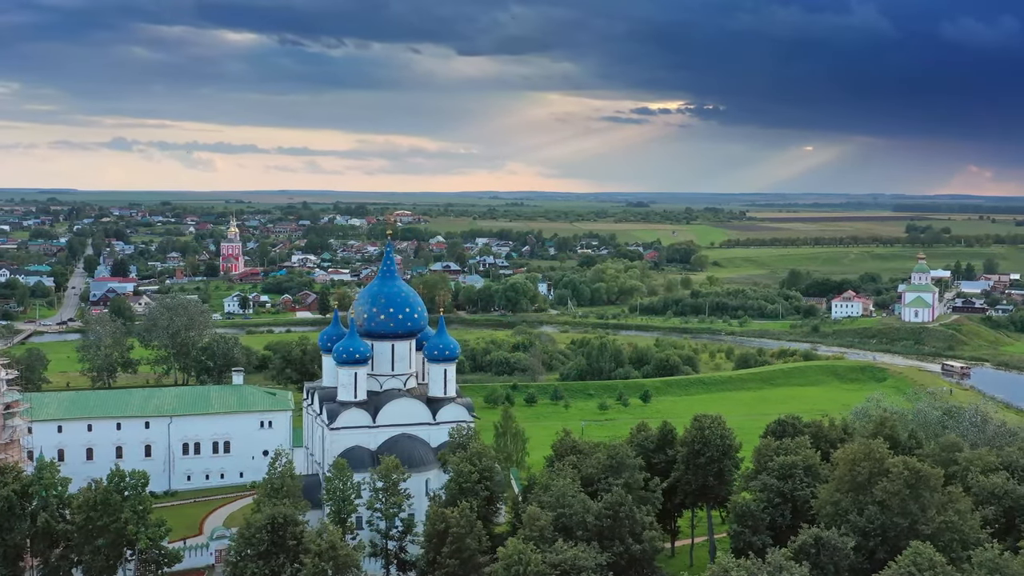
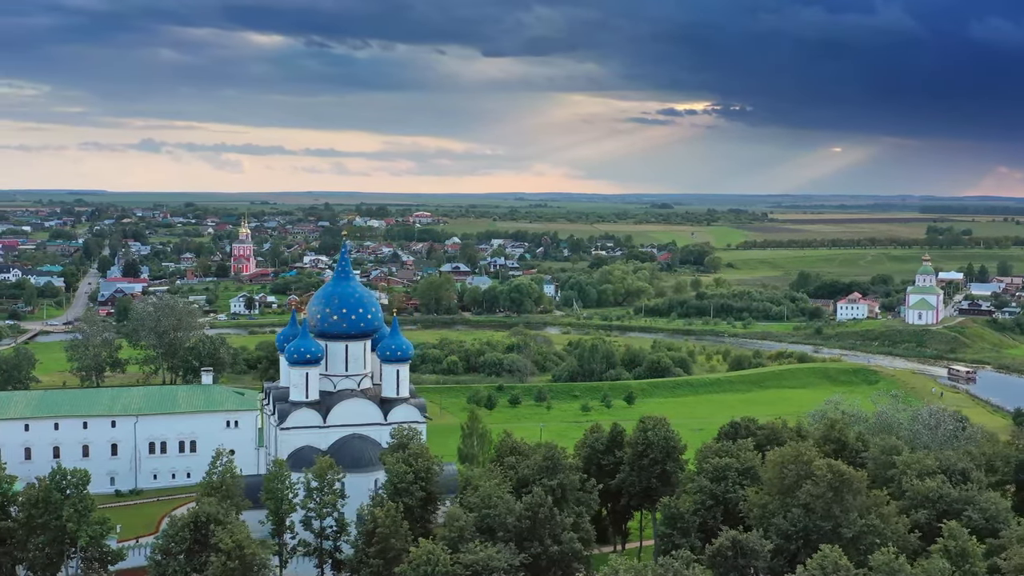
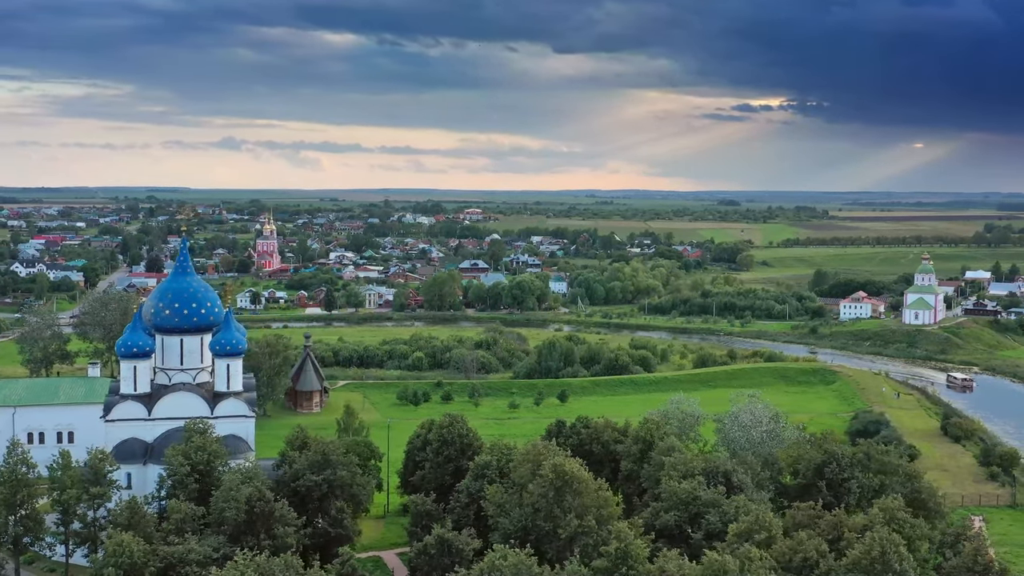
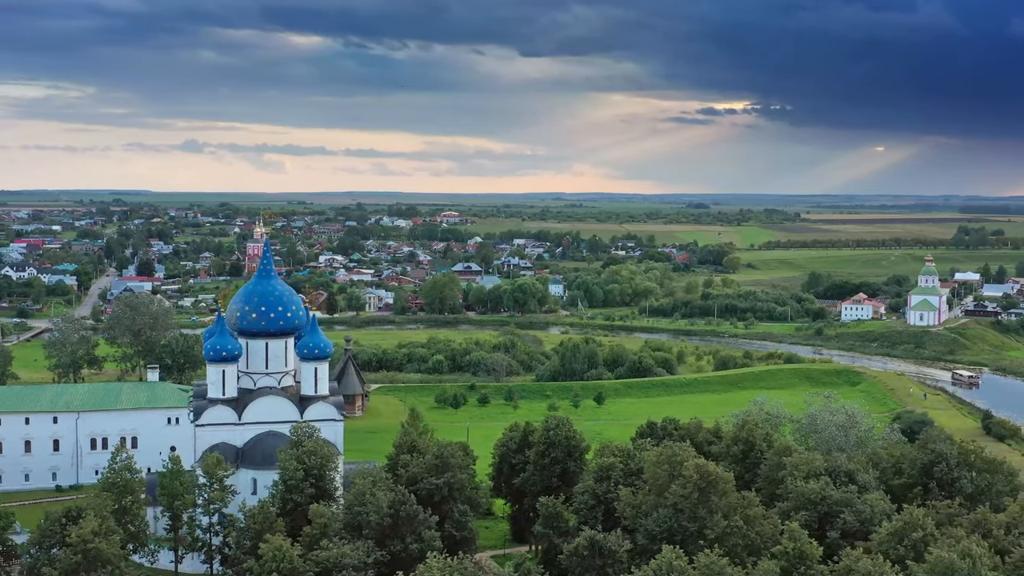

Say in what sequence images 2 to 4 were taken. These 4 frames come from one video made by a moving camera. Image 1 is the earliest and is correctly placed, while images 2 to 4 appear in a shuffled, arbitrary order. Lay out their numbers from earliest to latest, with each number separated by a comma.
2, 4, 3
